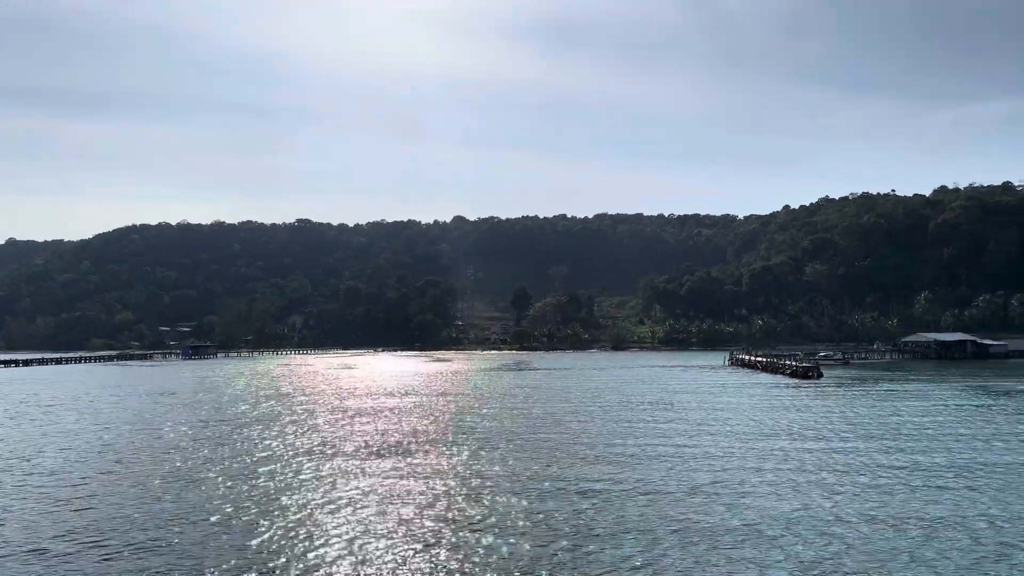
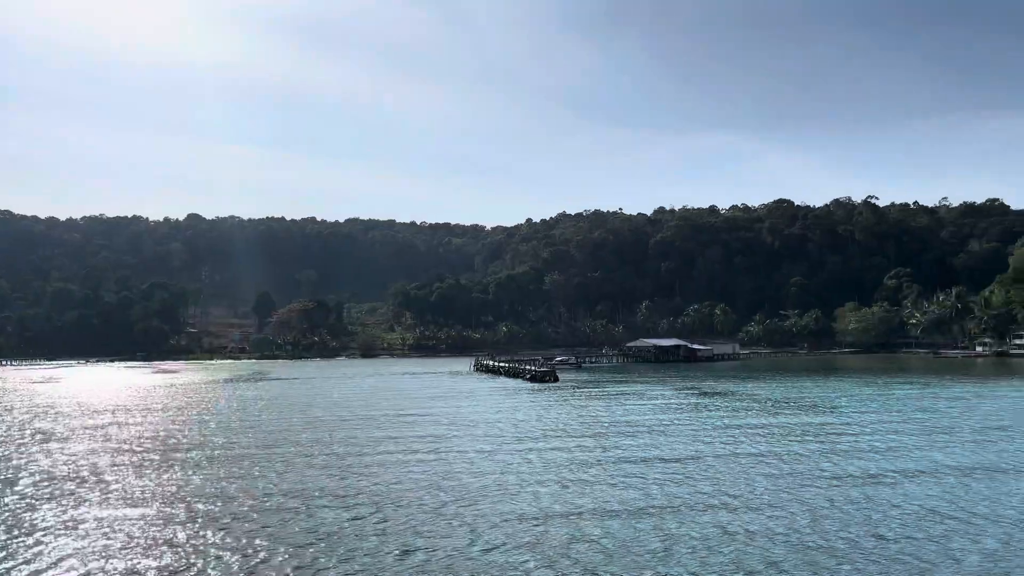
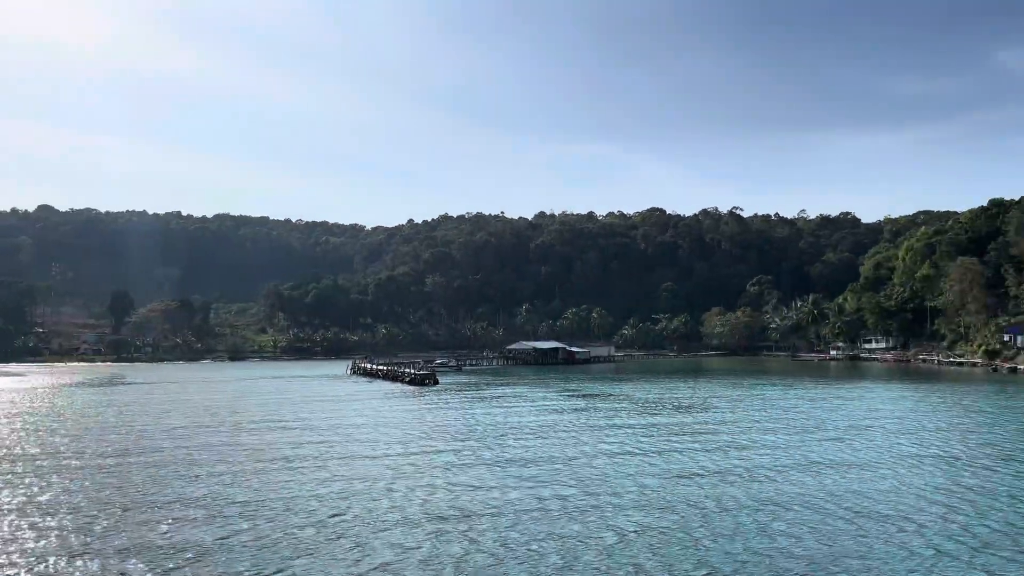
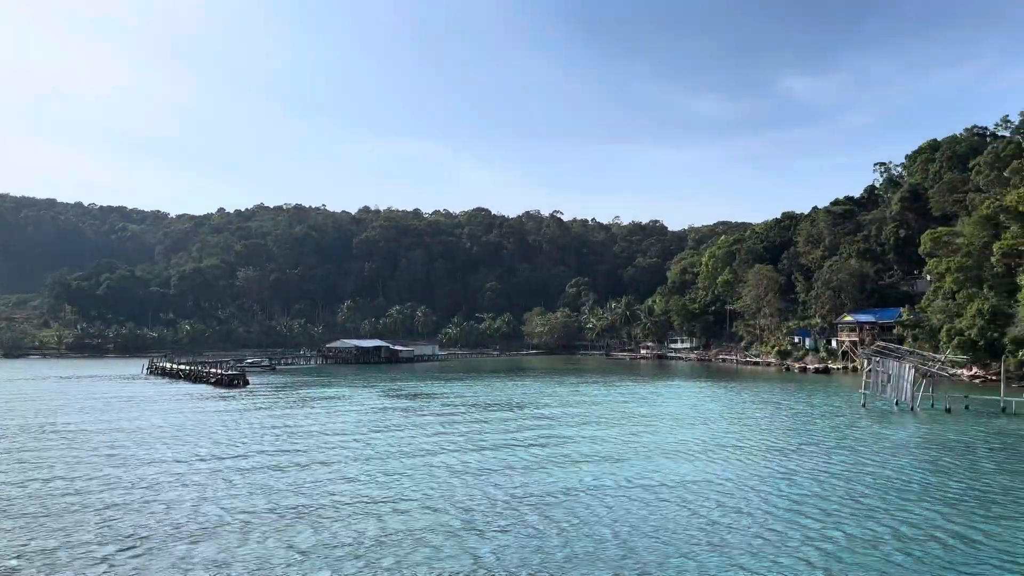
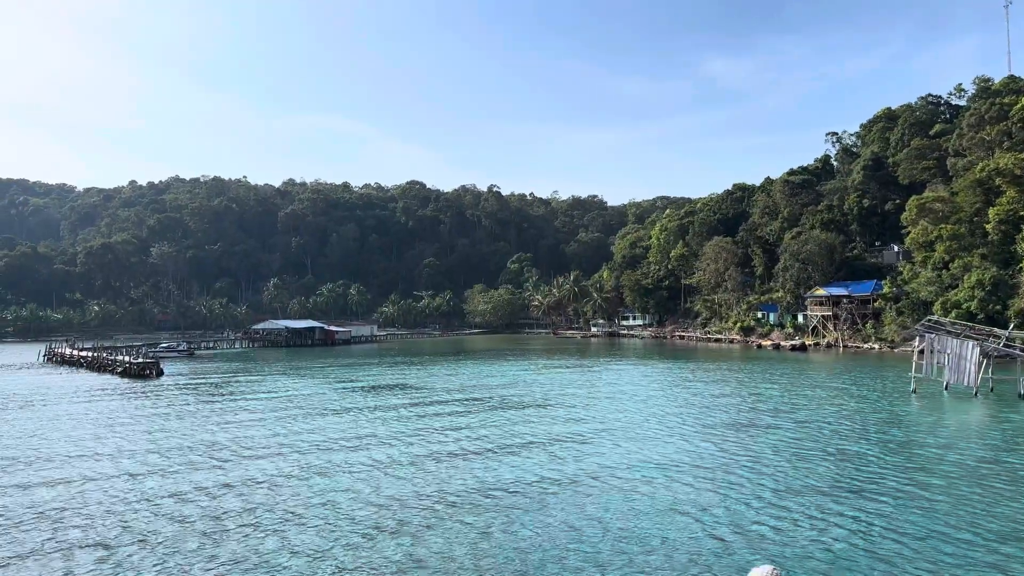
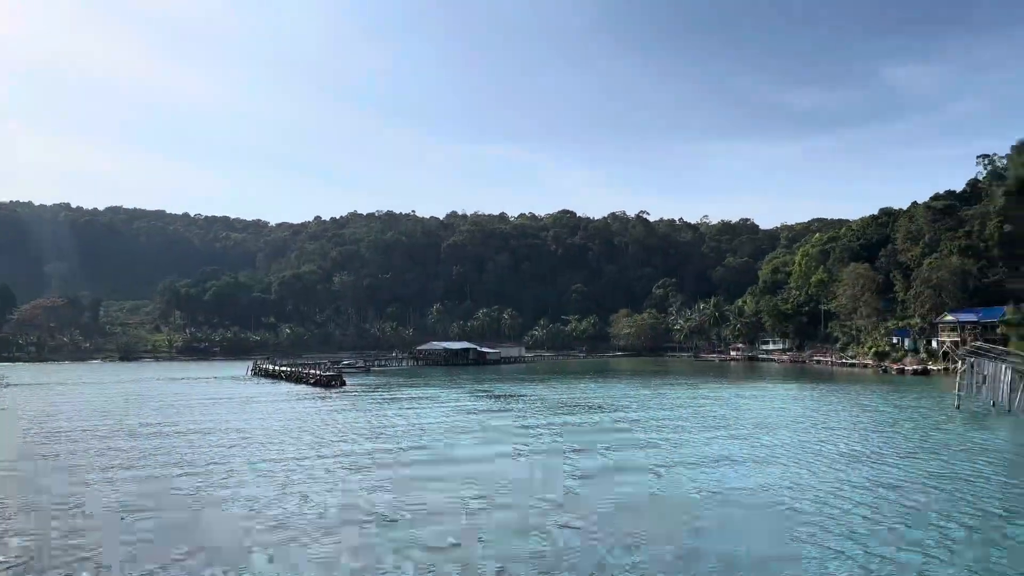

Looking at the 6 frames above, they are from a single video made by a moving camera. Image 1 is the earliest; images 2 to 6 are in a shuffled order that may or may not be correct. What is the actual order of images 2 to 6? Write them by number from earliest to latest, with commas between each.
2, 3, 6, 4, 5
